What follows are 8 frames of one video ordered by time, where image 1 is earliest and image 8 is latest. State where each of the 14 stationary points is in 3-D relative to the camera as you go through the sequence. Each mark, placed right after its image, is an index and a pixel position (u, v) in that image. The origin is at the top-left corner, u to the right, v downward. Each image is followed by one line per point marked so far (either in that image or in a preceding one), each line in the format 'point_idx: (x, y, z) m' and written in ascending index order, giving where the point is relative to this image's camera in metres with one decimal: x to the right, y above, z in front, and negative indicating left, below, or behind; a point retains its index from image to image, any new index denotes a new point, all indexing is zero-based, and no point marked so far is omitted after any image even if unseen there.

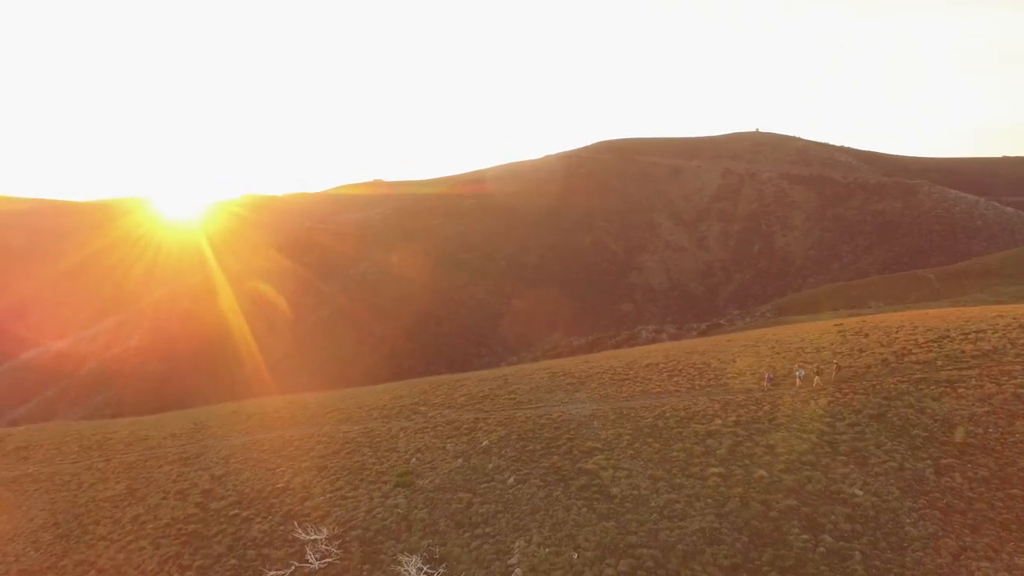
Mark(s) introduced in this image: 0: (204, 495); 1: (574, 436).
0: (-7.8, -5.3, +18.7) m
1: (+1.5, -3.5, +17.7) m
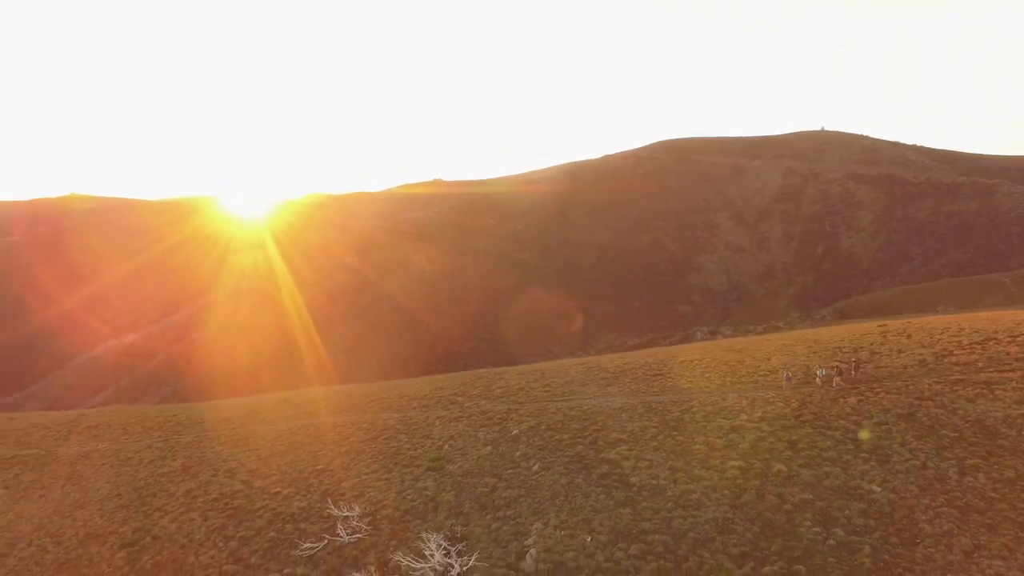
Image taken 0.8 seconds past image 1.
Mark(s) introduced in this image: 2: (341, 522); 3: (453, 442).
0: (-7.0, -5.0, +19.9) m
1: (+2.2, -3.4, +18.2) m
2: (-3.7, -5.0, +15.9) m
3: (-1.5, -4.0, +19.4) m
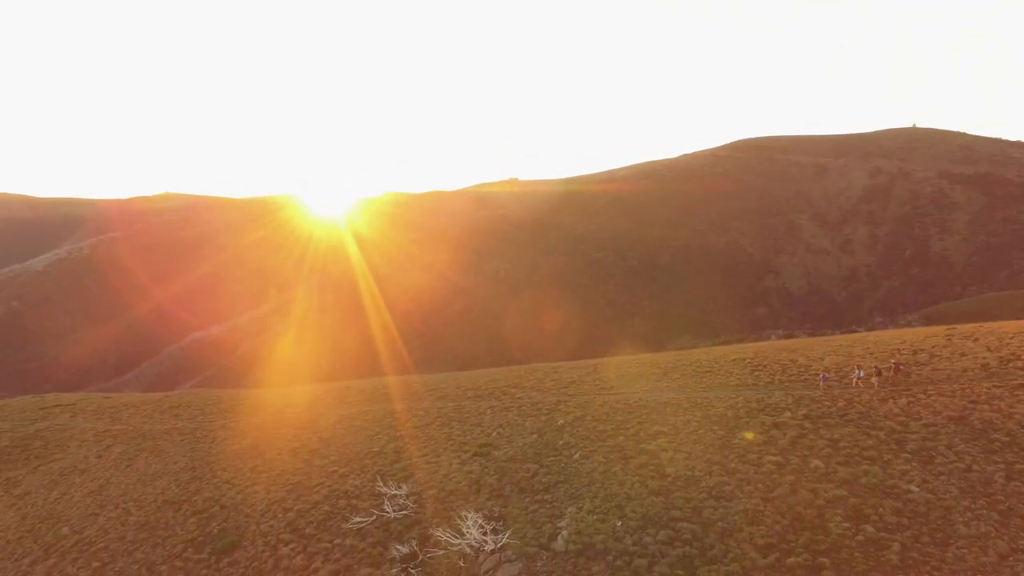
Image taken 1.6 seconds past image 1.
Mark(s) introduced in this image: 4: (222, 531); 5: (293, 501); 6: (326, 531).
0: (-5.7, -4.8, +21.2) m
1: (+3.3, -3.3, +18.5) m
2: (-2.8, -4.8, +16.8) m
3: (-0.3, -3.9, +20.1) m
4: (-6.8, -5.7, +17.2) m
5: (-5.3, -5.2, +17.9) m
6: (-4.1, -5.3, +16.3) m
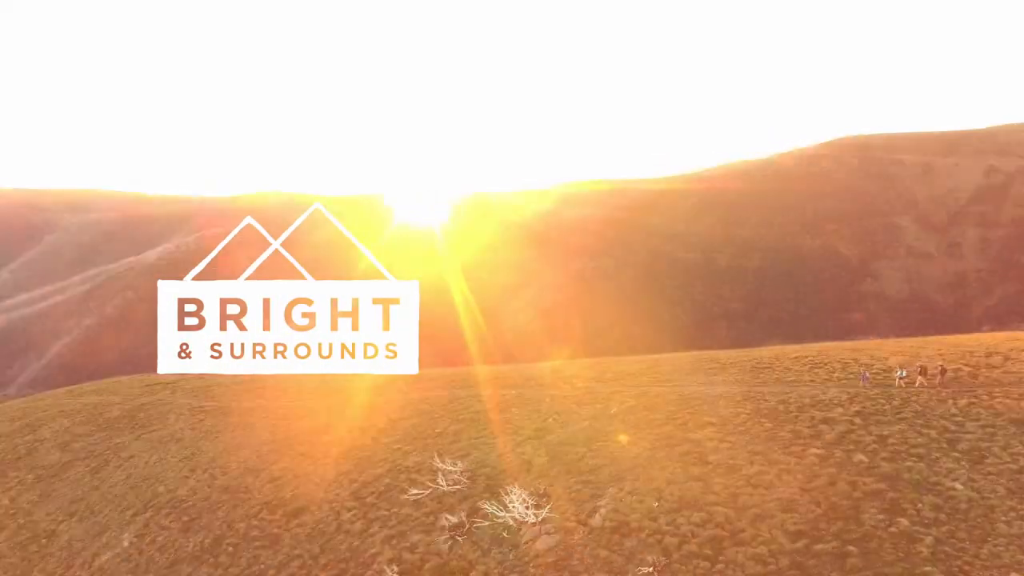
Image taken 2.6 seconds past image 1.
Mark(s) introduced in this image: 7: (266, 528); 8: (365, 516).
0: (-4.0, -4.4, +22.6) m
1: (+4.7, -3.1, +18.9) m
2: (-1.7, -4.5, +17.9) m
3: (+1.3, -3.6, +20.9) m
4: (-5.5, -5.3, +18.7) m
5: (-4.0, -4.9, +19.3) m
6: (-3.0, -5.0, +17.5) m
7: (-5.8, -5.7, +17.5) m
8: (-3.3, -5.2, +16.9) m
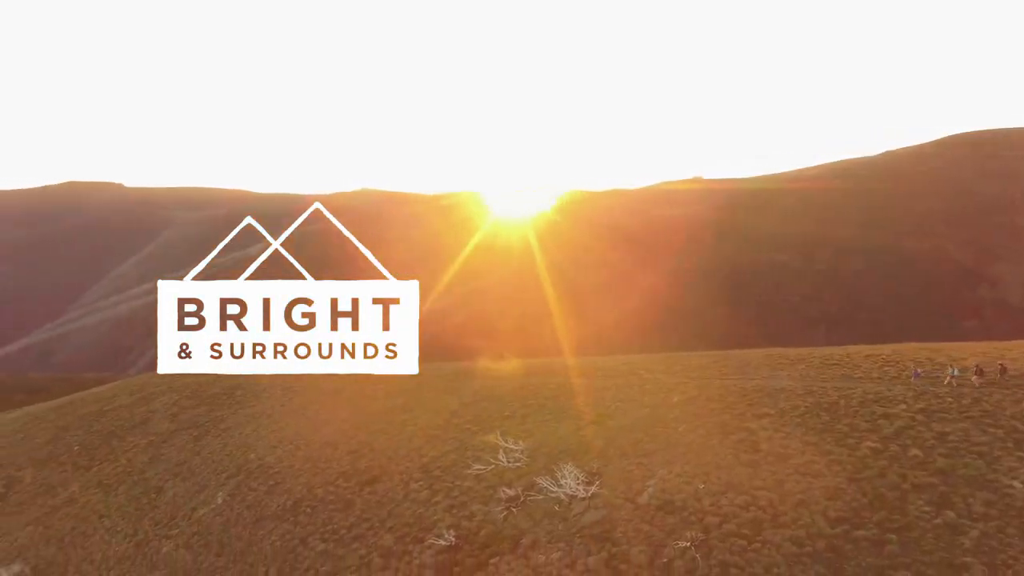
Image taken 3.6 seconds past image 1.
0: (-1.9, -4.1, +23.8) m
1: (+6.2, -2.9, +19.1) m
2: (-0.2, -4.2, +18.9) m
3: (+3.1, -3.4, +21.5) m
4: (-3.9, -4.9, +20.2) m
5: (-2.3, -4.5, +20.6) m
6: (-1.5, -4.7, +18.7) m
7: (-4.4, -5.3, +19.0) m
8: (-2.0, -4.9, +18.2) m
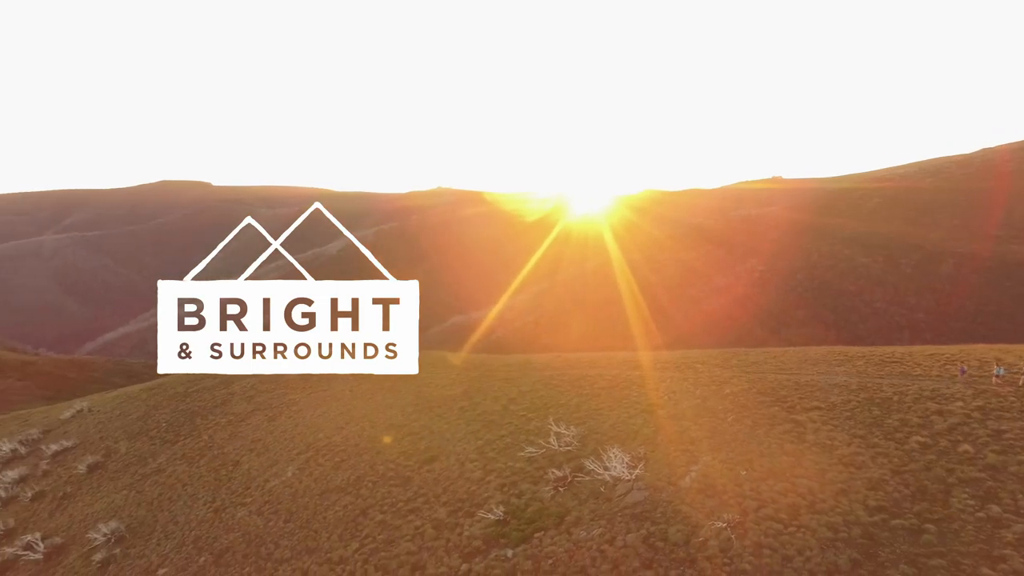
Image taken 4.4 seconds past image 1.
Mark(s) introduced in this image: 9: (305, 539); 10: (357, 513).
0: (0.0, -3.8, +24.7) m
1: (+7.6, -2.8, +19.1) m
2: (+1.2, -4.0, +19.6) m
3: (+4.7, -3.2, +21.8) m
4: (-2.5, -4.6, +21.2) m
5: (-0.8, -4.2, +21.5) m
6: (-0.2, -4.4, +19.5) m
7: (-3.0, -5.0, +20.1) m
8: (-0.7, -4.6, +19.0) m
9: (-4.9, -5.9, +17.5) m
10: (-3.8, -5.5, +18.1) m
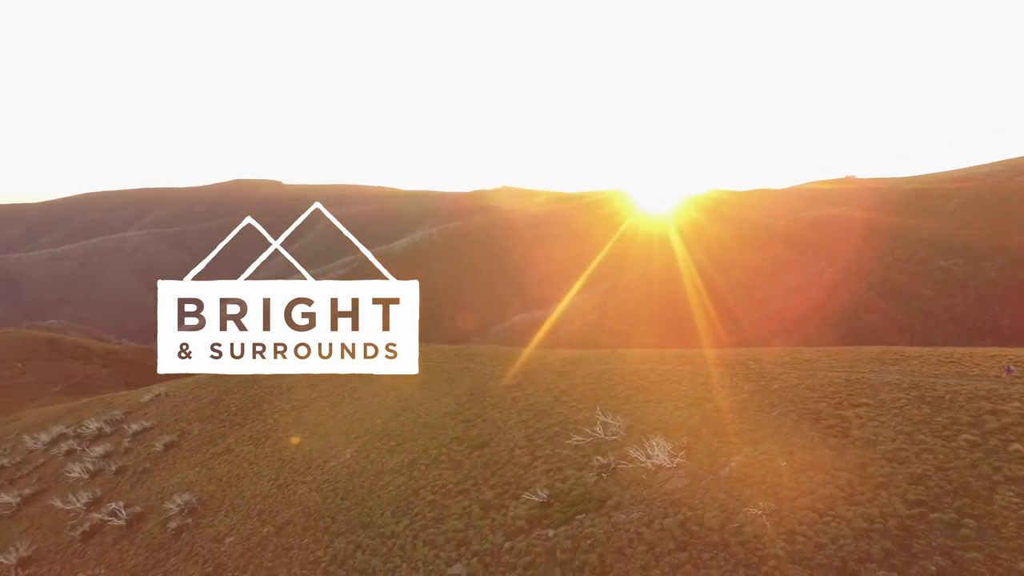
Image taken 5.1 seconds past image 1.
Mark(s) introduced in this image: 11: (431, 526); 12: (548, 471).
0: (+1.7, -3.6, +25.2) m
1: (+8.8, -2.7, +19.1) m
2: (+2.5, -3.8, +20.1) m
3: (+6.2, -3.1, +22.0) m
4: (-1.0, -4.4, +22.0) m
5: (+0.7, -4.0, +22.1) m
6: (+1.1, -4.2, +20.1) m
7: (-1.7, -4.7, +20.9) m
8: (+0.6, -4.4, +19.6) m
9: (-3.8, -5.7, +18.5) m
10: (-2.6, -5.3, +19.0) m
11: (-1.8, -5.4, +16.8) m
12: (+0.9, -4.5, +18.2) m
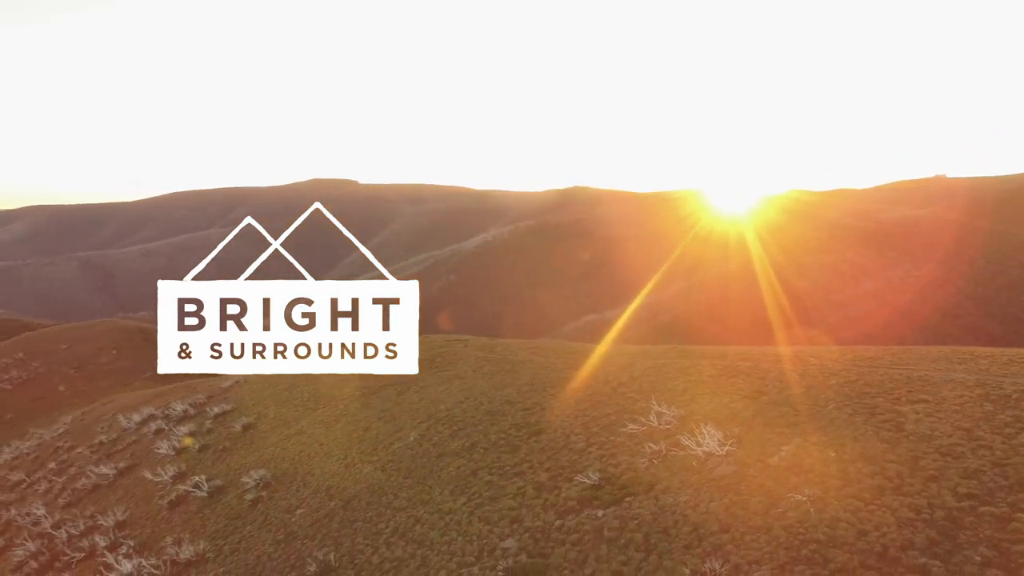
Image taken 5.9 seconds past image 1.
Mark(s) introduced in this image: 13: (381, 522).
0: (+3.7, -3.4, +25.6) m
1: (+10.3, -2.6, +18.8) m
2: (+4.0, -3.6, +20.4) m
3: (+7.9, -2.9, +22.0) m
4: (+0.7, -4.1, +22.7) m
5: (+2.4, -3.8, +22.6) m
6: (+2.6, -4.0, +20.5) m
7: (-0.1, -4.5, +21.7) m
8: (+2.1, -4.2, +20.2) m
9: (-2.4, -5.4, +19.5) m
10: (-1.2, -5.0, +19.9) m
11: (-0.6, -5.2, +17.6) m
12: (+2.2, -4.3, +18.7) m
13: (-3.3, -5.8, +18.4) m
